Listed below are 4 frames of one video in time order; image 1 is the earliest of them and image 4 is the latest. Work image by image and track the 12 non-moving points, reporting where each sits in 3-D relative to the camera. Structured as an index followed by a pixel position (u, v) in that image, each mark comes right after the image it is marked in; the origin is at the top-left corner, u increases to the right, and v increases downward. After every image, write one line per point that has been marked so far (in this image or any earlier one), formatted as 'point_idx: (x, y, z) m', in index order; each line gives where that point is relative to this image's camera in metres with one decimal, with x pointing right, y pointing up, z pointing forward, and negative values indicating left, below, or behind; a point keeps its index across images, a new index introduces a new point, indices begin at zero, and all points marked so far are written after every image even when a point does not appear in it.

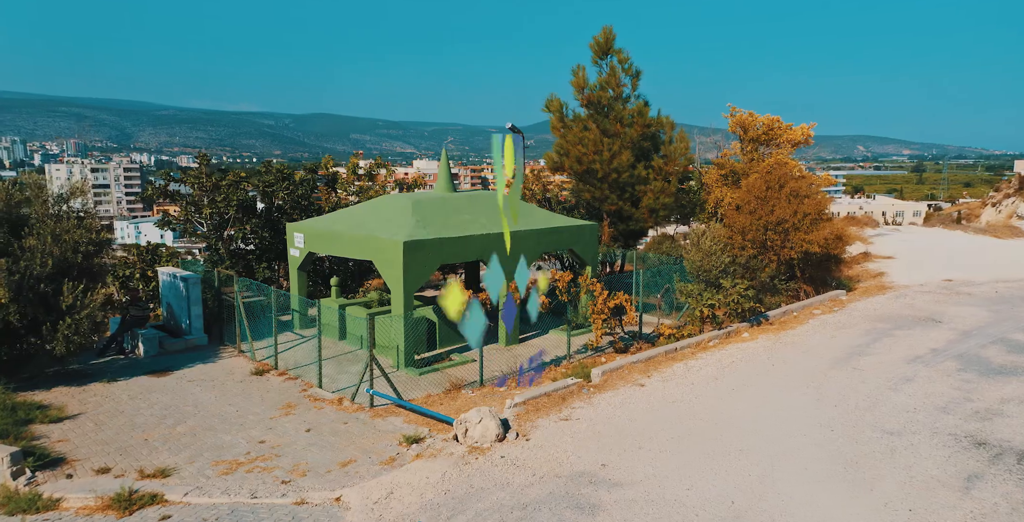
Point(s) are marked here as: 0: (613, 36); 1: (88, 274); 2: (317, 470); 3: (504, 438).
0: (+2.9, +6.5, +18.6) m
1: (-7.8, -0.2, +11.8) m
2: (-1.9, -2.1, +6.4) m
3: (-0.1, -1.7, +6.2) m
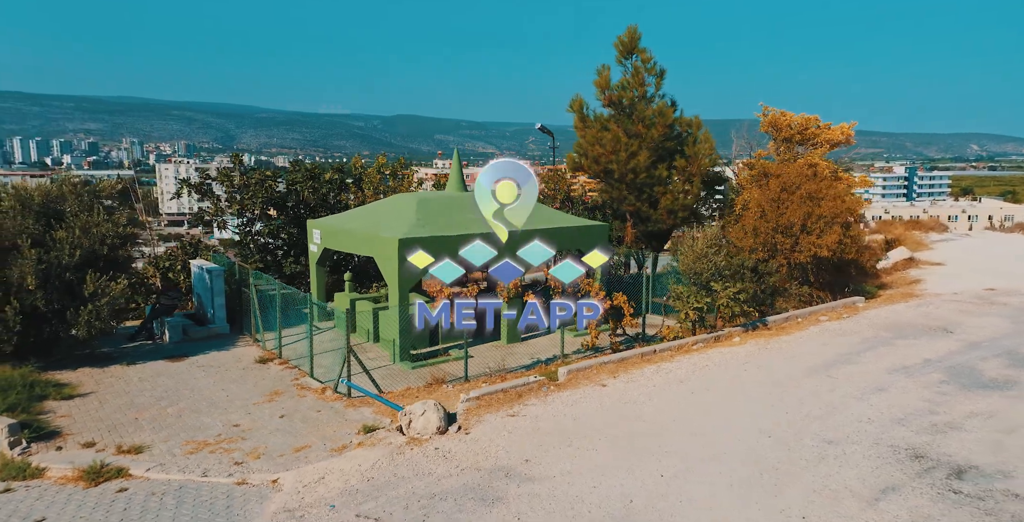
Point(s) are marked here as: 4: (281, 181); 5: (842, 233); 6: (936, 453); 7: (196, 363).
0: (+3.6, +6.4, +18.4) m
1: (-7.8, -0.1, +12.6) m
2: (-2.5, -2.0, +6.7) m
3: (-0.7, -1.7, +6.4) m
4: (-6.3, +2.2, +17.7) m
5: (+6.5, +0.6, +12.6) m
6: (+3.6, -1.6, +5.4) m
7: (-5.8, -1.9, +11.8) m
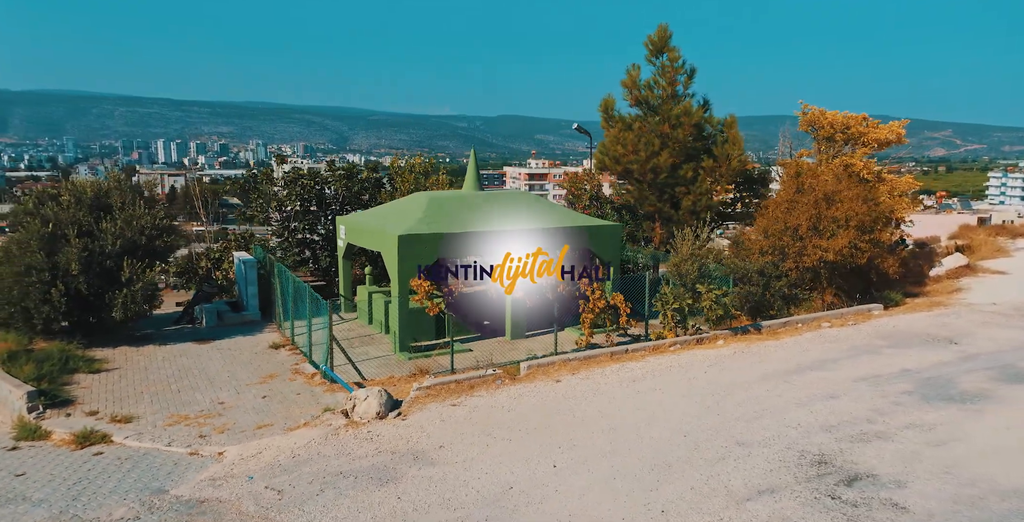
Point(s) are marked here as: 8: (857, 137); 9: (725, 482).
0: (+4.4, +6.4, +18.2) m
1: (-7.7, +0.2, +13.7) m
2: (-3.1, -1.9, +7.3) m
3: (-1.3, -1.6, +6.8) m
4: (-5.6, +2.4, +18.6) m
5: (+6.5, +0.5, +12.2) m
6: (+2.8, -1.7, +5.4) m
7: (-5.8, -1.7, +12.8) m
8: (+10.2, +3.7, +19.1) m
9: (+1.6, -1.7, +4.9) m
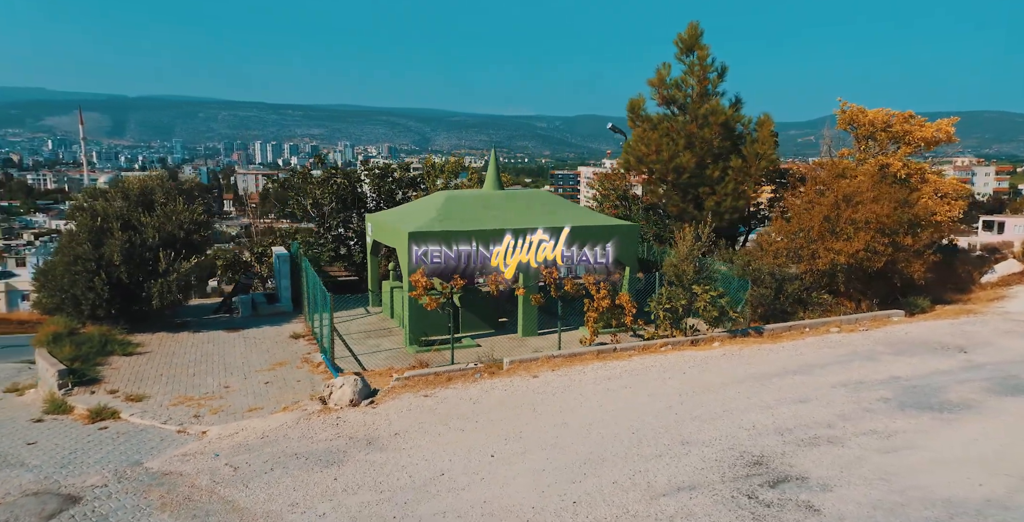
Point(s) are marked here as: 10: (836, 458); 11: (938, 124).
0: (+5.2, +6.4, +17.9) m
1: (-7.4, +0.3, +14.7) m
2: (-3.5, -1.8, +7.9) m
3: (-1.7, -1.6, +7.2) m
4: (-4.8, +2.5, +19.3) m
5: (+6.7, +0.4, +11.8) m
6: (+2.2, -1.7, +5.4) m
7: (-5.6, -1.6, +13.5) m
8: (+11.1, +3.6, +18.4) m
9: (+1.1, -1.7, +5.0) m
10: (+2.7, -1.7, +5.5) m
11: (+12.0, +3.9, +18.3) m
